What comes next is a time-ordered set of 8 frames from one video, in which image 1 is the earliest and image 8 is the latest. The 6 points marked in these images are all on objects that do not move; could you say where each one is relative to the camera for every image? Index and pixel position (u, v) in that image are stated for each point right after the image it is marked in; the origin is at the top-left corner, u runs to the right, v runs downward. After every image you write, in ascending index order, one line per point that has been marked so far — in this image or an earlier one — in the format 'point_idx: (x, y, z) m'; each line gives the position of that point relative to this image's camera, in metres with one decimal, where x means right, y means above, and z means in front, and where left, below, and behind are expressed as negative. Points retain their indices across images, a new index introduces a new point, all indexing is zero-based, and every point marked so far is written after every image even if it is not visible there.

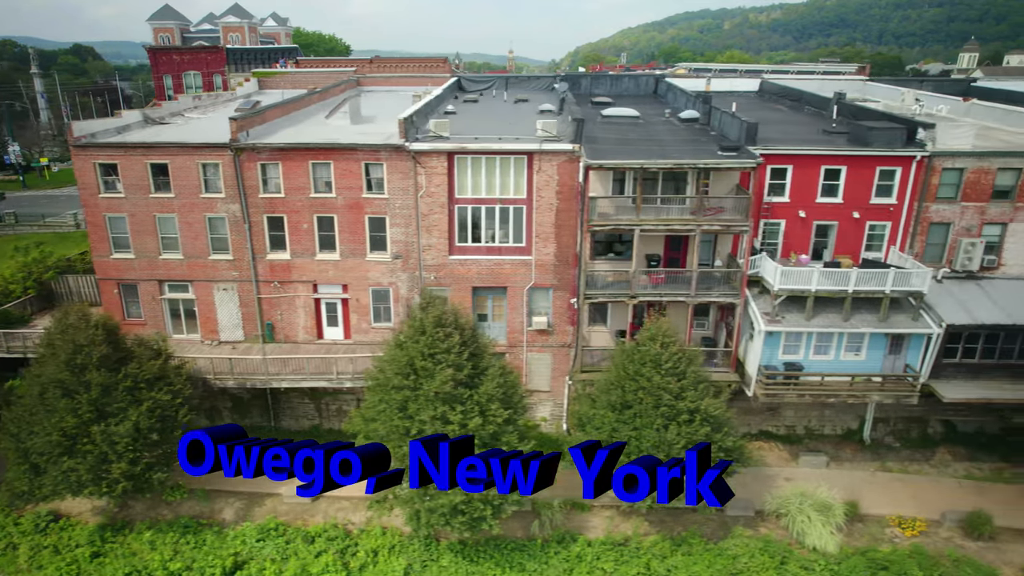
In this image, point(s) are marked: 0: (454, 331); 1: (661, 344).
0: (-1.6, -1.1, +19.7) m
1: (+3.8, -1.5, +19.4) m
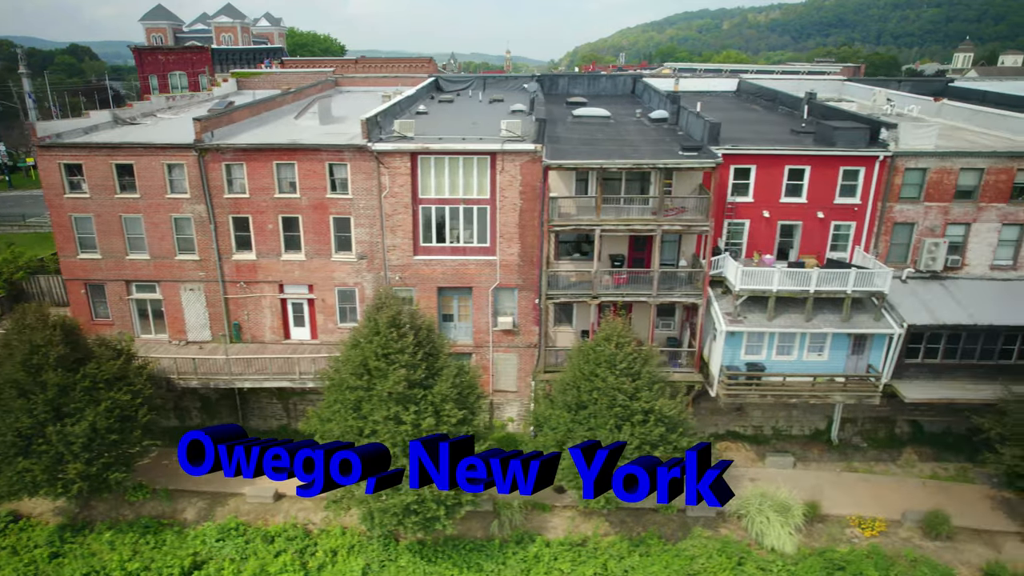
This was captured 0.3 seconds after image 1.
0: (-2.8, -1.1, +19.7) m
1: (+2.6, -1.5, +19.4) m
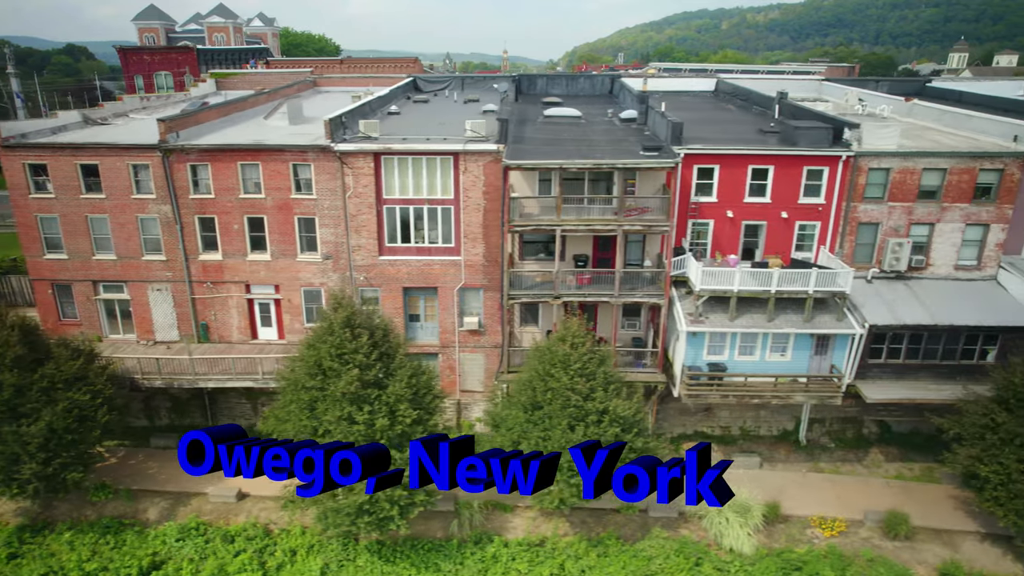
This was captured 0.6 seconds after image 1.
0: (-4.0, -1.1, +19.7) m
1: (+1.5, -1.5, +19.4) m
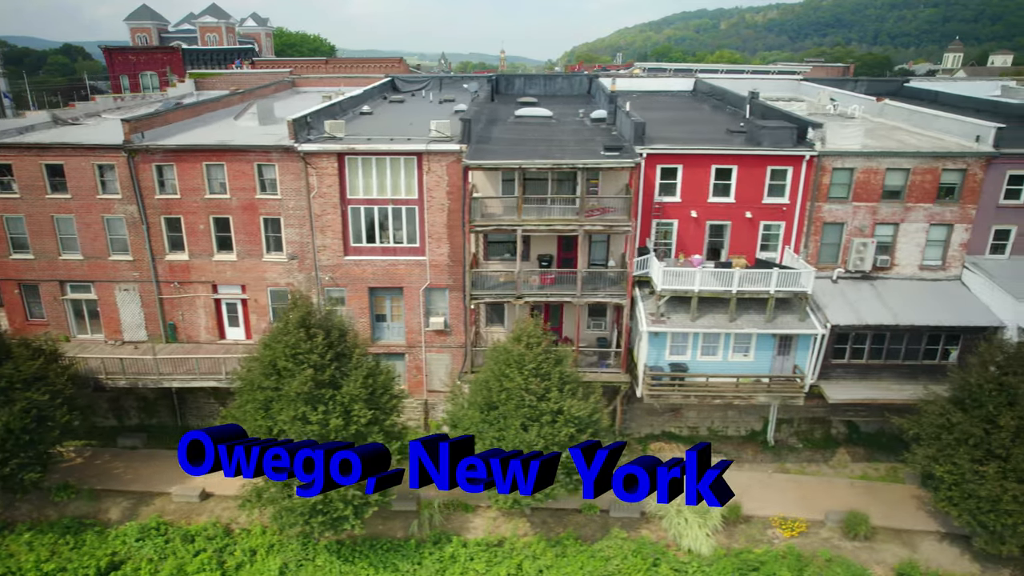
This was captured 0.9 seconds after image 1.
0: (-5.1, -1.1, +19.7) m
1: (+0.3, -1.5, +19.4) m
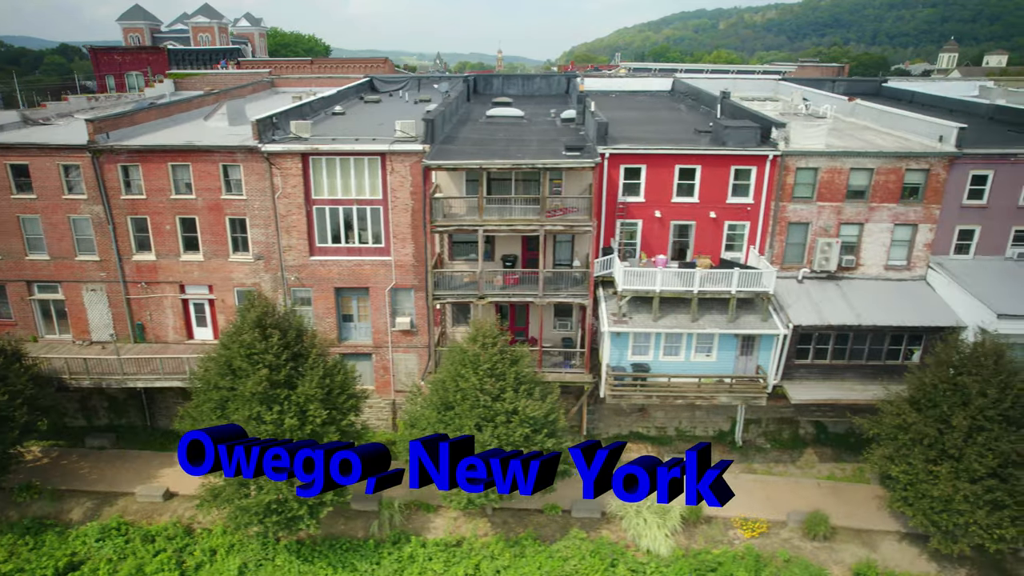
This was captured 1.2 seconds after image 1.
0: (-6.3, -1.1, +19.7) m
1: (-0.8, -1.5, +19.4) m
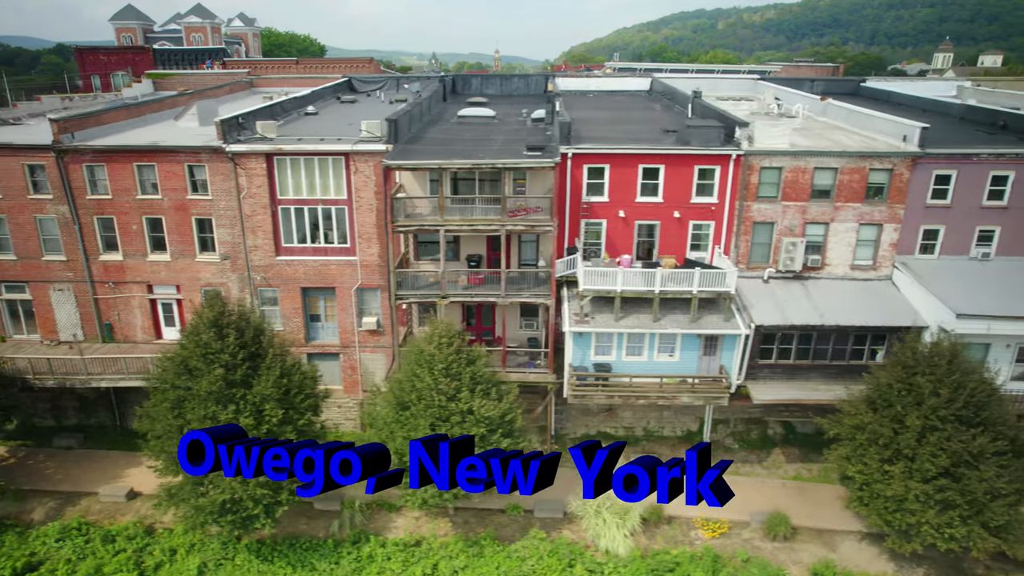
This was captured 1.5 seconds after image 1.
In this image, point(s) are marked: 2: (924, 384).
0: (-7.4, -1.1, +19.7) m
1: (-2.0, -1.5, +19.4) m
2: (+10.3, -2.4, +18.7) m
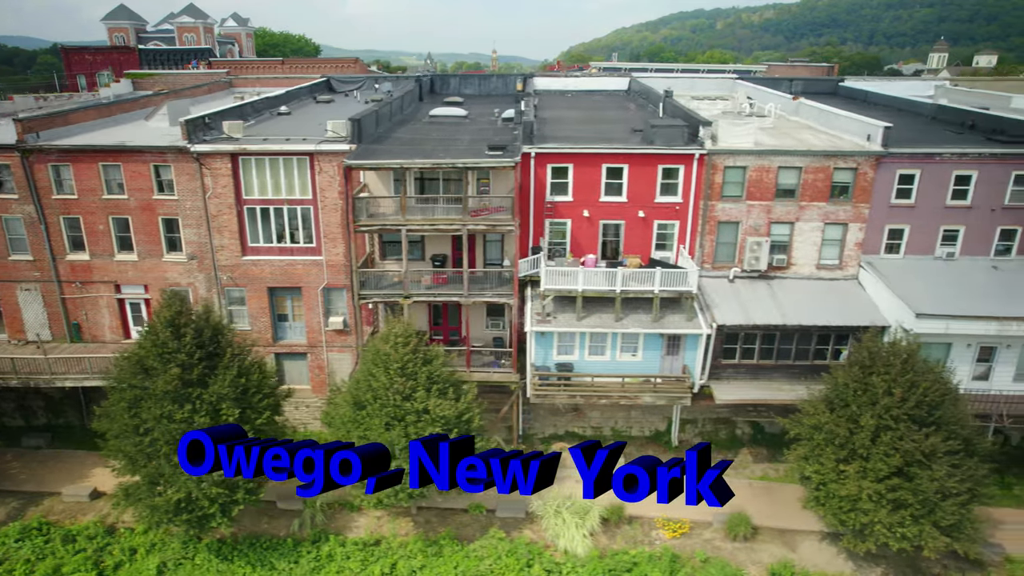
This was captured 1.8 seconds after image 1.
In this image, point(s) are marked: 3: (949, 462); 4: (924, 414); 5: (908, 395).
0: (-8.6, -1.1, +19.7) m
1: (-3.1, -1.5, +19.4) m
2: (+9.2, -2.4, +18.6) m
3: (+10.4, -4.2, +17.8) m
4: (+10.1, -3.1, +18.2) m
5: (+9.7, -2.6, +18.3) m
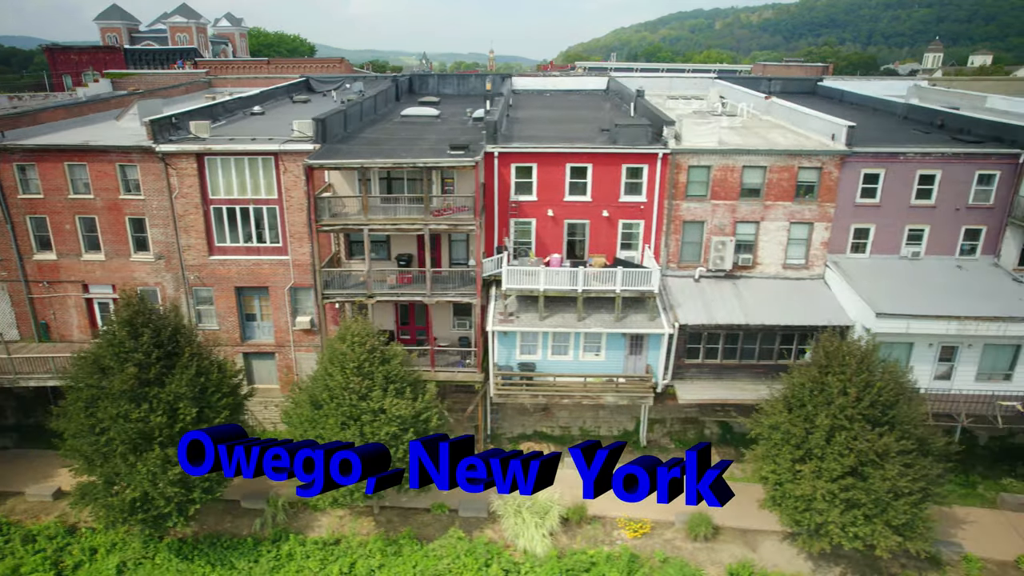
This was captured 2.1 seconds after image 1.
0: (-9.7, -1.1, +19.6) m
1: (-4.2, -1.4, +19.4) m
2: (+8.0, -2.4, +18.6) m
3: (+9.3, -4.1, +17.8) m
4: (+9.0, -3.1, +18.2) m
5: (+8.6, -2.6, +18.3) m
